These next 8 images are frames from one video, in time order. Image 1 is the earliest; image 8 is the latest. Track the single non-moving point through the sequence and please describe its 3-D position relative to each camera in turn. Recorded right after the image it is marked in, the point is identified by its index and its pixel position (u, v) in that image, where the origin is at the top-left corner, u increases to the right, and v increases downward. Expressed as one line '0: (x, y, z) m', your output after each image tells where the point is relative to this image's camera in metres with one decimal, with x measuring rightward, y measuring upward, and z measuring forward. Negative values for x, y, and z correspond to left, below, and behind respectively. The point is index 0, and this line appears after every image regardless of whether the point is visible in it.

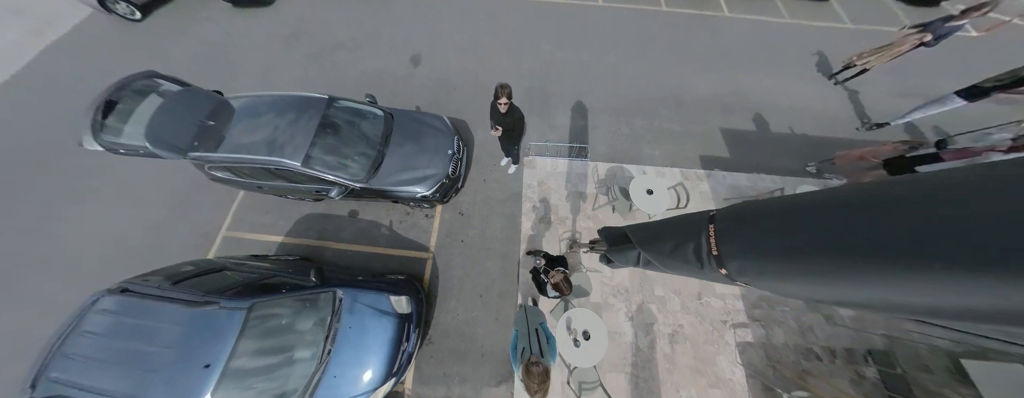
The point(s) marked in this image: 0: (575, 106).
0: (+1.5, +2.0, +6.4) m
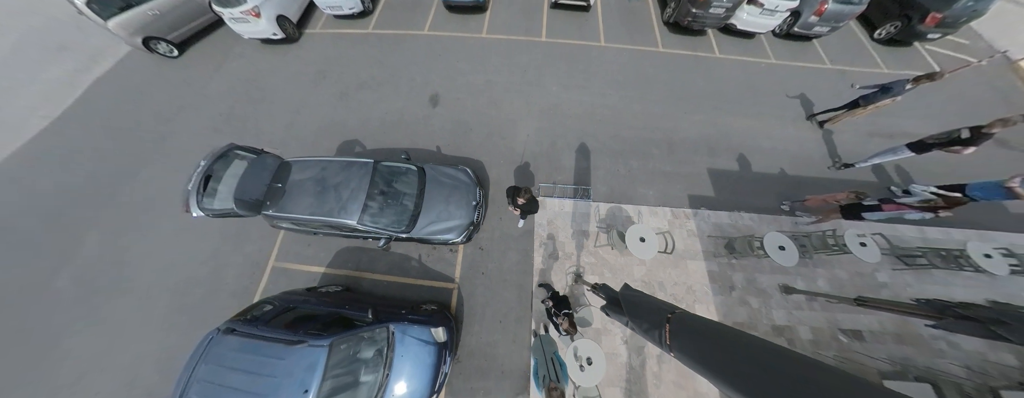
0: (+1.7, +1.3, +7.2) m
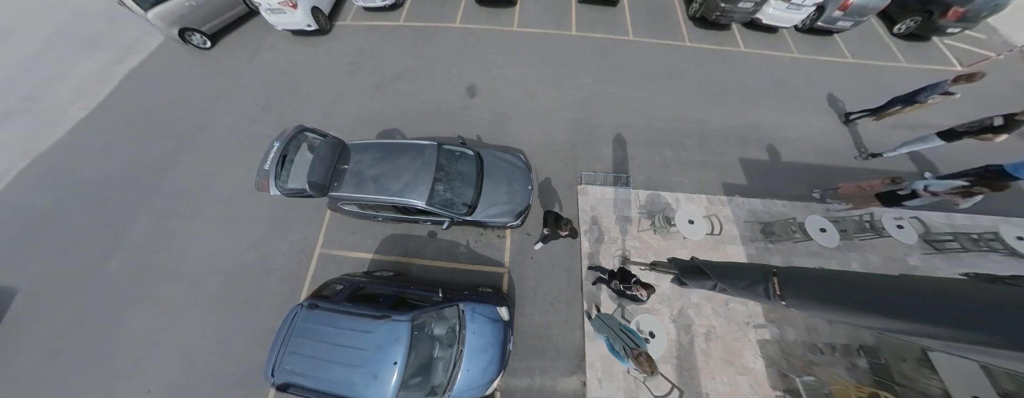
0: (+2.7, +1.6, +7.3) m
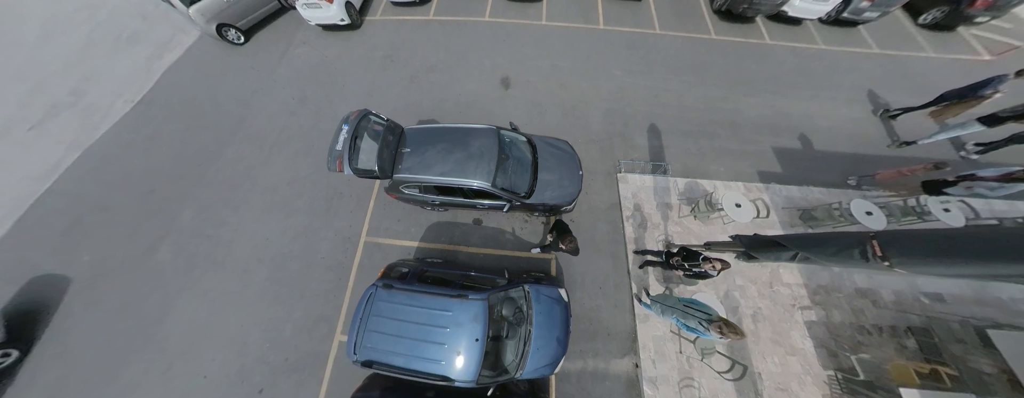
0: (+3.6, +1.8, +7.4) m
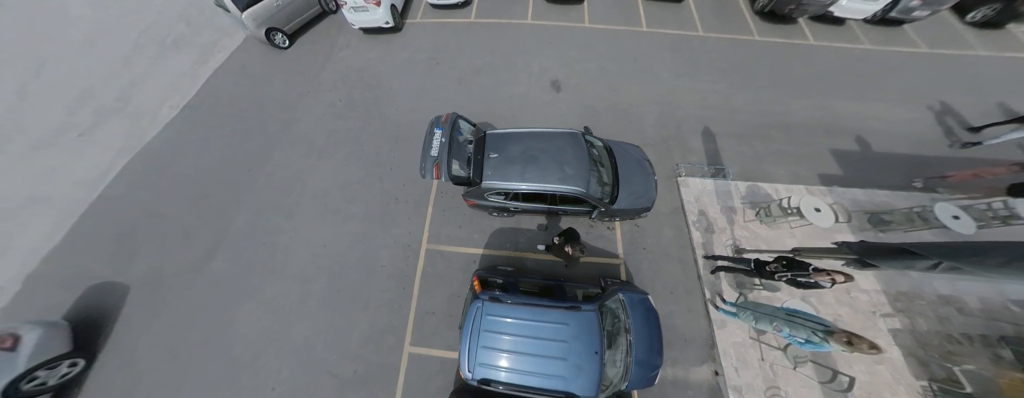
0: (+5.0, +1.7, +7.3) m
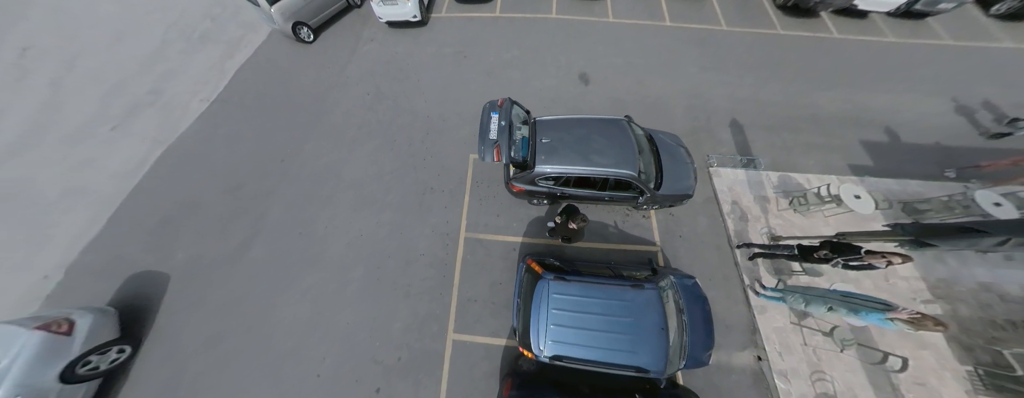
0: (+5.8, +2.0, +7.3) m
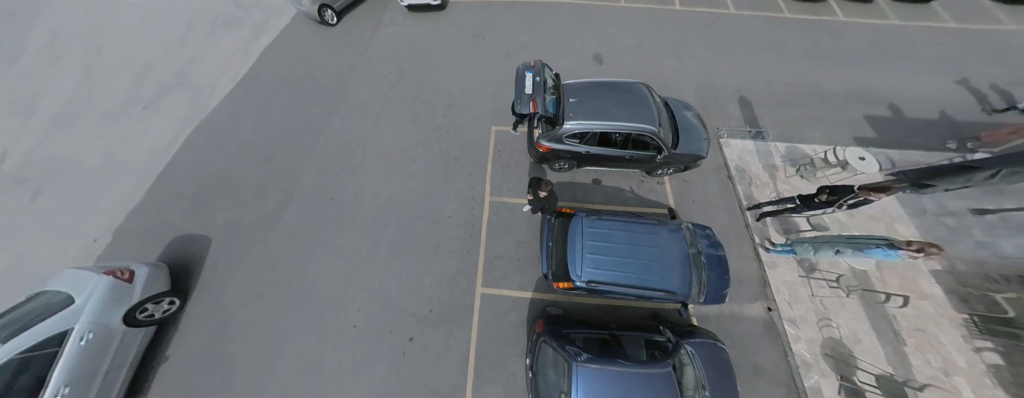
0: (+6.3, +2.7, +7.7) m
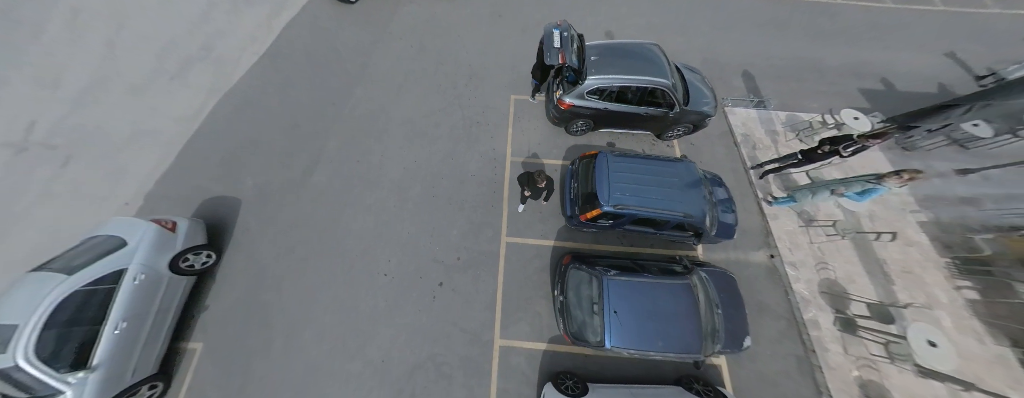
0: (+6.7, +3.6, +8.1) m
